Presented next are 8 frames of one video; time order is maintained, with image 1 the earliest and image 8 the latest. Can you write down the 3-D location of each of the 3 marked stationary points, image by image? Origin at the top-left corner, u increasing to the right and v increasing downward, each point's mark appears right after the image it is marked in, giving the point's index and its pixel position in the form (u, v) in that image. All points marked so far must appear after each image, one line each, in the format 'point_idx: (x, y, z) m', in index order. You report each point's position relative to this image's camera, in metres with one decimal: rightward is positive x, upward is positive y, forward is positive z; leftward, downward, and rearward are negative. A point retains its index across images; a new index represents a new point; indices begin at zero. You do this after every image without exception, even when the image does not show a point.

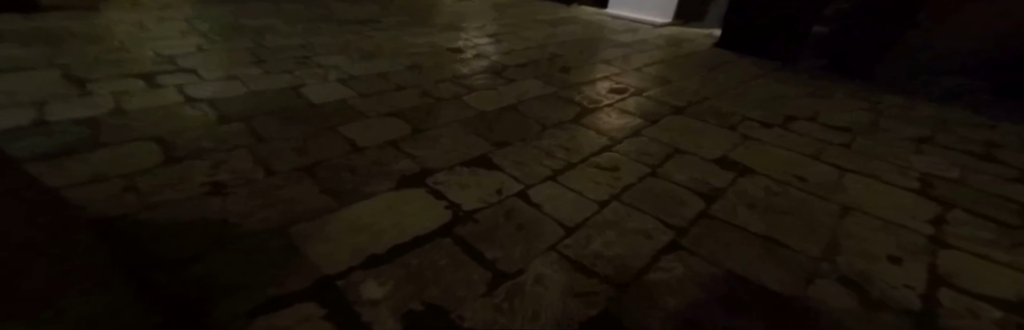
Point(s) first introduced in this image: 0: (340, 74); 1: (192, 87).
0: (-1.3, +0.7, +2.9) m
1: (-1.9, +0.5, +2.4) m
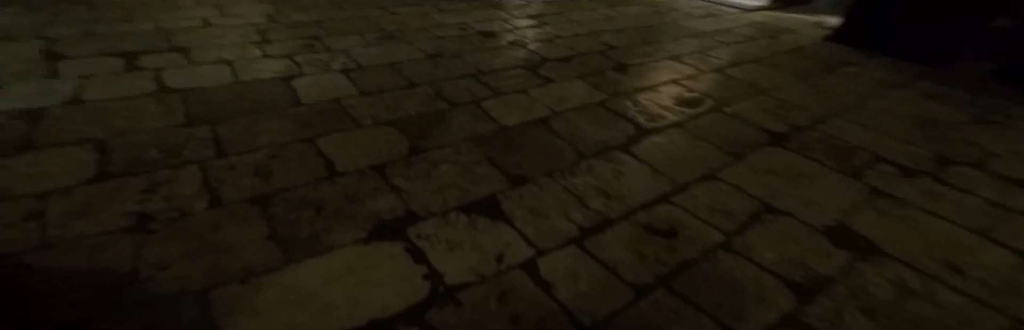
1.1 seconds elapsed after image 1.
0: (-1.0, +0.6, +2.4) m
1: (-1.8, +0.5, +2.0) m
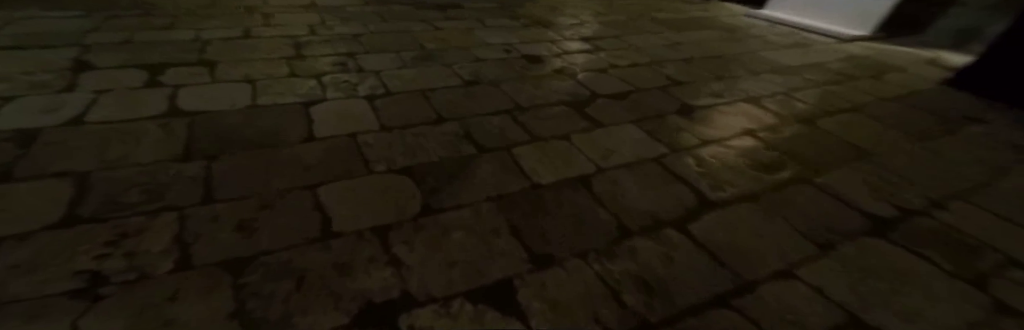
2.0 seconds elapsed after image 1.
0: (-0.8, +0.4, +2.2) m
1: (-1.6, +0.4, +1.9) m
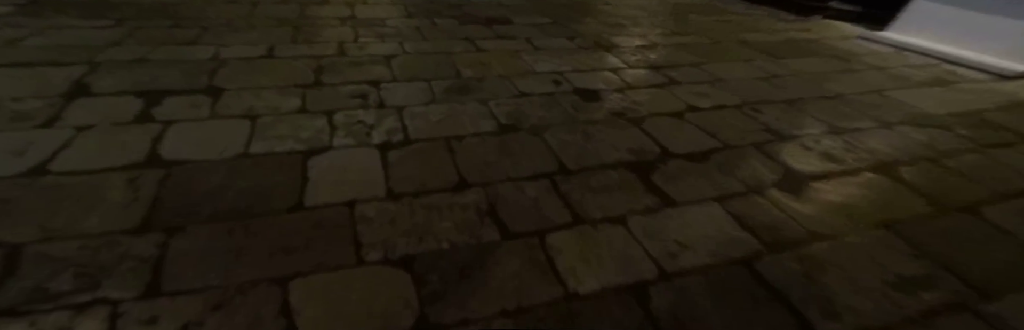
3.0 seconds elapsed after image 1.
0: (-0.6, +0.2, +1.8) m
1: (-1.4, +0.2, +1.7) m
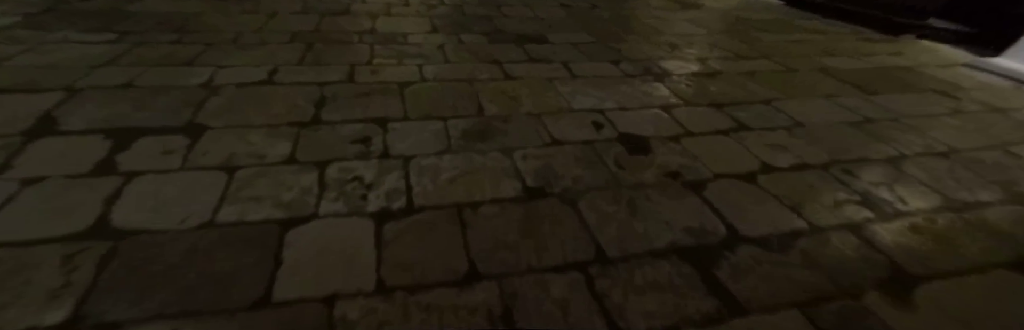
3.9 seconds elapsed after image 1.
0: (-0.5, -0.1, +1.5) m
1: (-1.3, -0.1, +1.4) m
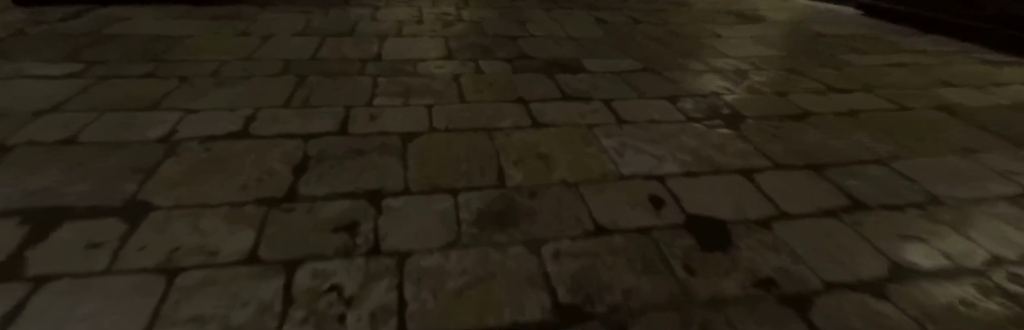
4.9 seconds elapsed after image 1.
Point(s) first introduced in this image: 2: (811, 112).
0: (-0.4, -0.4, +1.1) m
1: (-1.3, -0.4, +1.0) m
2: (+1.5, +0.3, +2.0) m
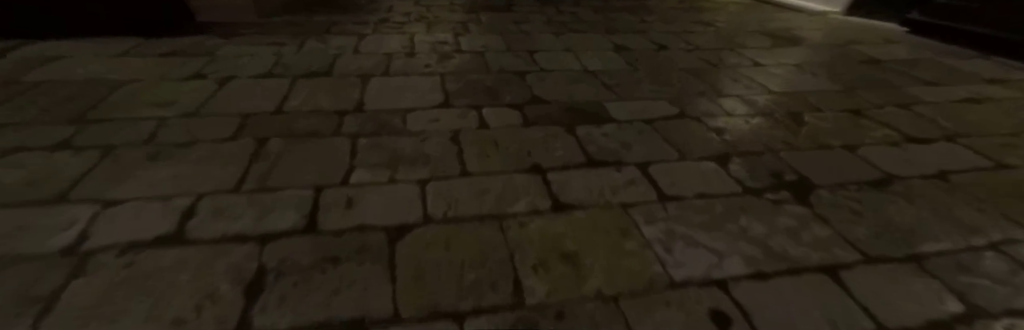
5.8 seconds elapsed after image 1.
0: (-0.3, -0.8, +0.8) m
1: (-1.2, -0.8, +0.7) m
2: (+1.6, 0.0, +1.7) m
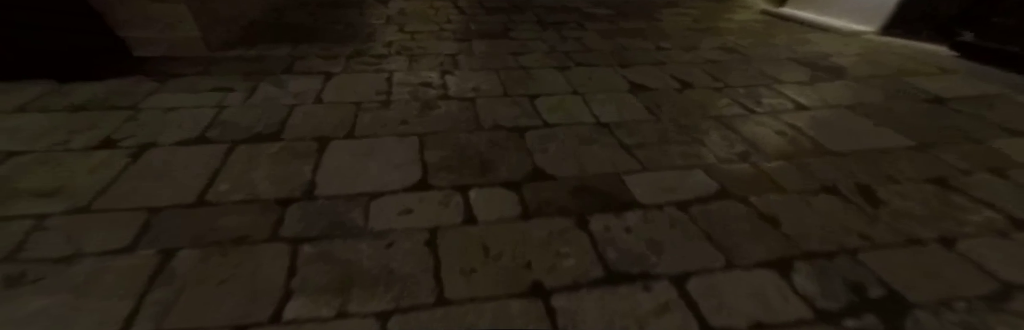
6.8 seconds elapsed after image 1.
0: (-0.3, -1.2, +0.4) m
1: (-1.2, -1.1, +0.3) m
2: (+1.6, -0.4, +1.3) m
